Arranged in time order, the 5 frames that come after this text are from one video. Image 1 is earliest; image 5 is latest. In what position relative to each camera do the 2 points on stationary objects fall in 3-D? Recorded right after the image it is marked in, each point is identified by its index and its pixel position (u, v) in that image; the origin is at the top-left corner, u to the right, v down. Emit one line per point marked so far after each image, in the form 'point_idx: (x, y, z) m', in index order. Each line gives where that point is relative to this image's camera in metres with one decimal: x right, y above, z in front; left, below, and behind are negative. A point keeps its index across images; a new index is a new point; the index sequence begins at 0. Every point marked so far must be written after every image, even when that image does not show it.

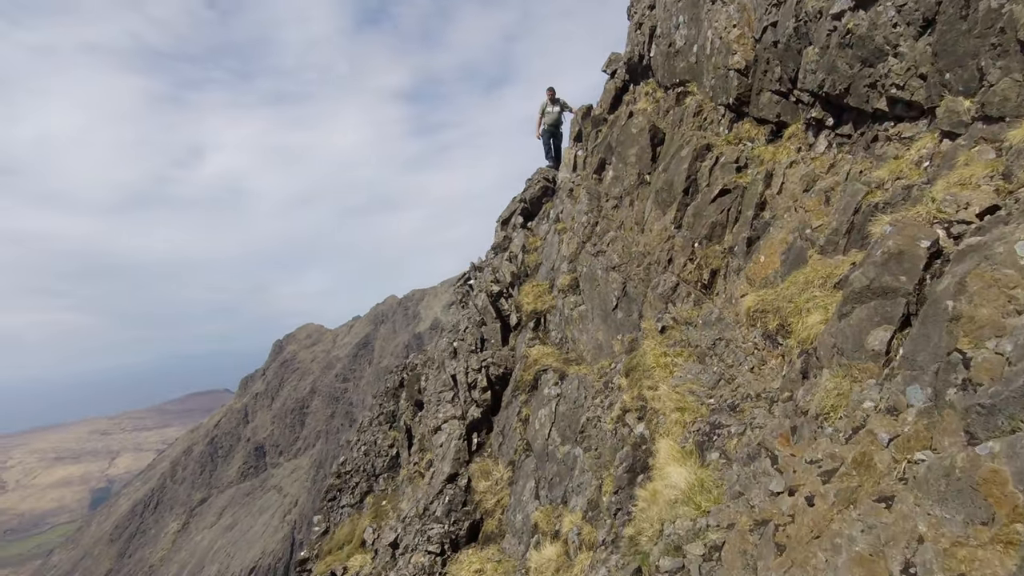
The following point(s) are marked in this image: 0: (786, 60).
0: (+9.2, +7.7, +17.1) m
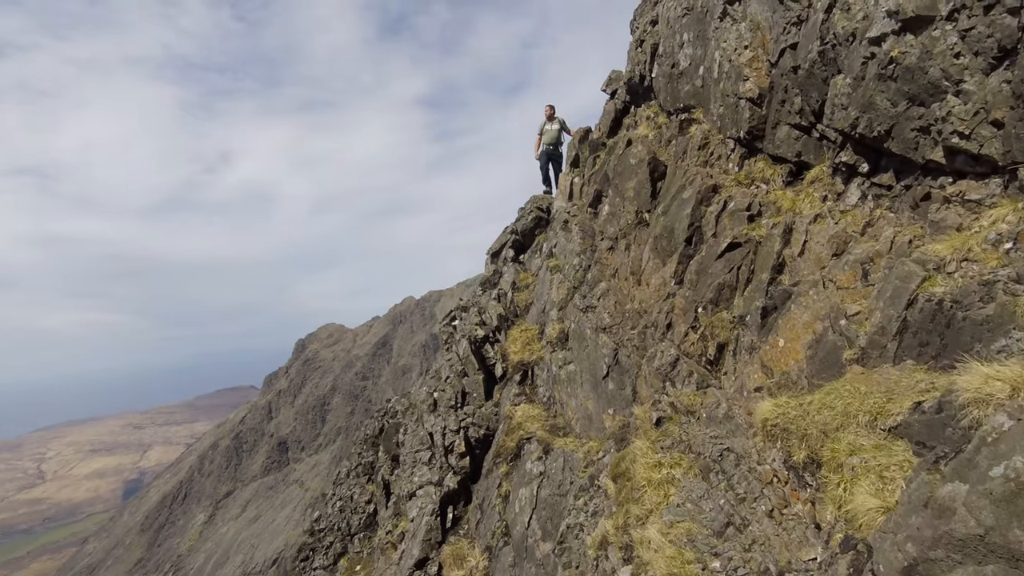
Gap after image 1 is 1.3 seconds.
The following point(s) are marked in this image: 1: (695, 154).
0: (+8.3, +5.6, +14.3) m
1: (+6.7, +4.9, +18.7) m
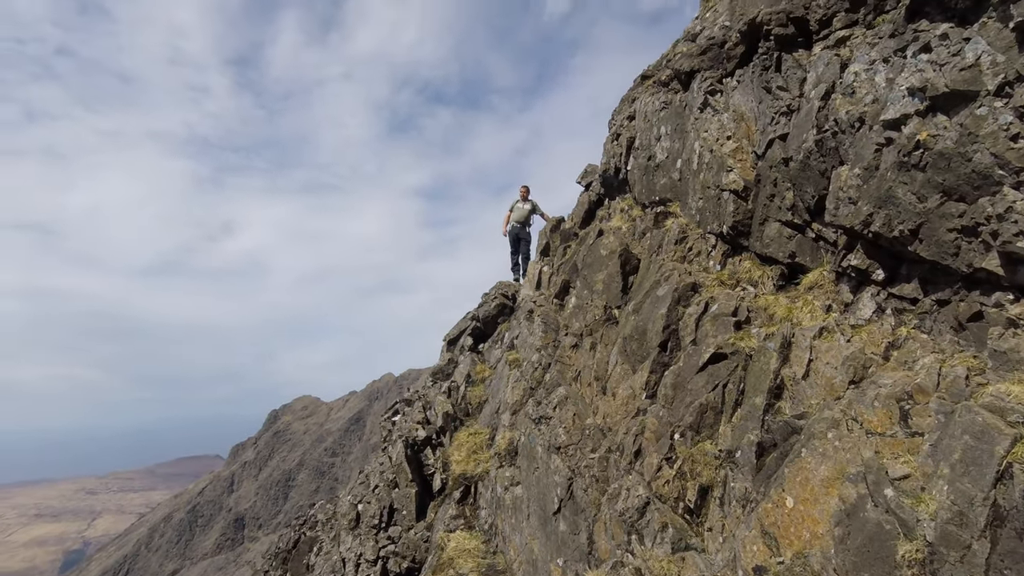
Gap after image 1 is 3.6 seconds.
0: (+7.1, +2.6, +12.4) m
1: (+5.2, +1.3, +16.5) m
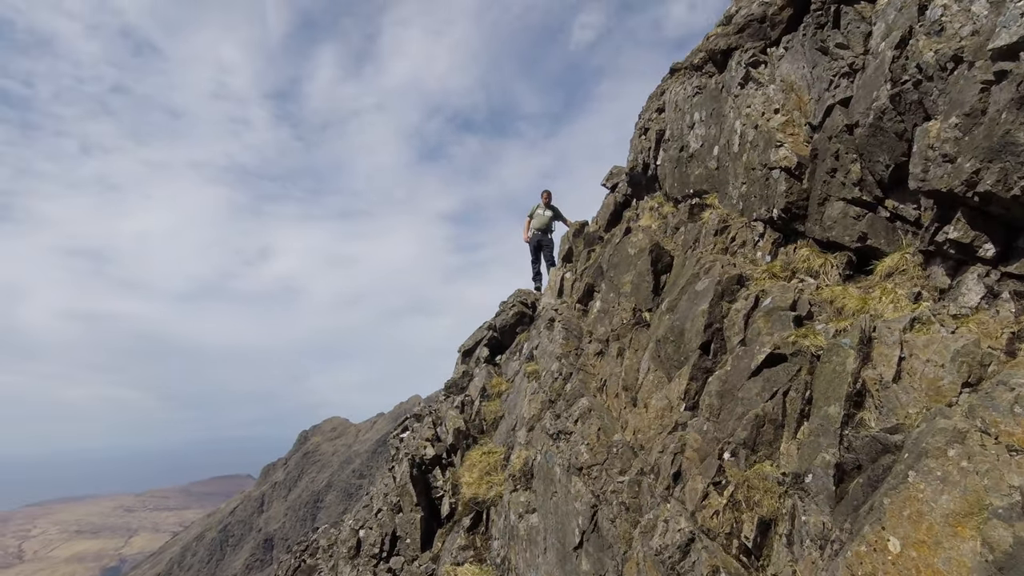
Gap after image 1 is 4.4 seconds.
0: (+7.3, +2.8, +10.3) m
1: (+5.6, +1.3, +14.4) m
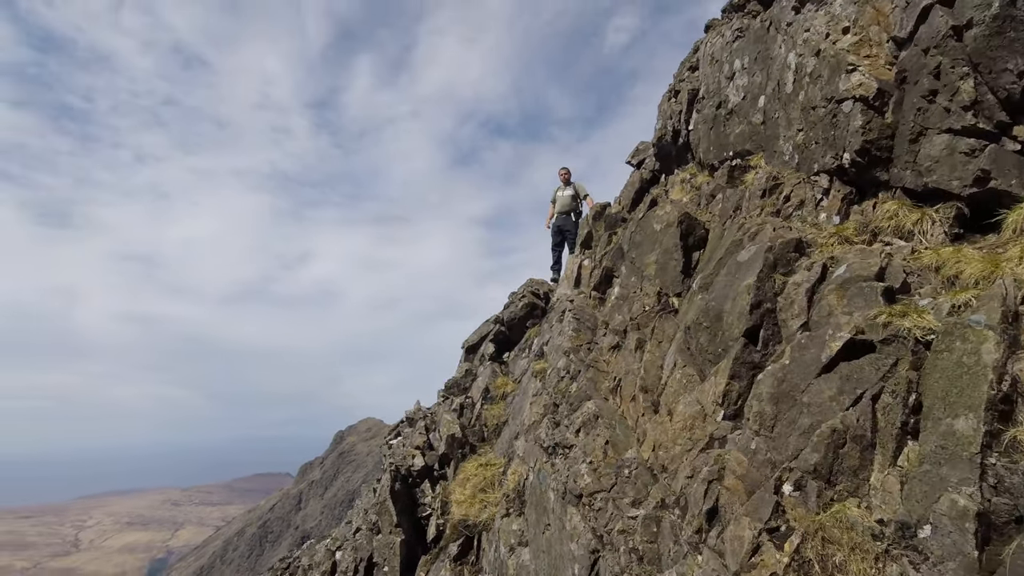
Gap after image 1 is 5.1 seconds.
0: (+6.9, +3.4, +7.1) m
1: (+5.4, +1.9, +11.3) m
